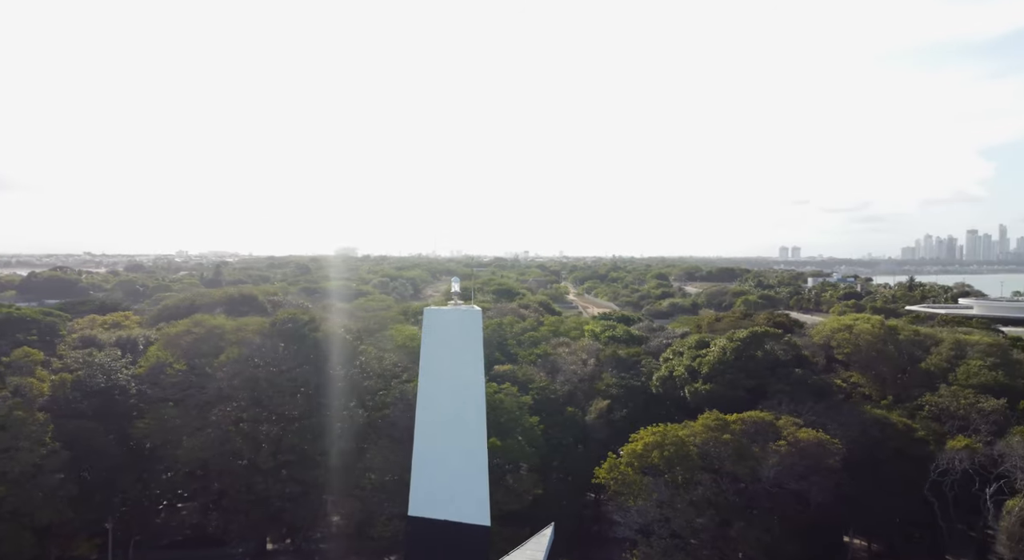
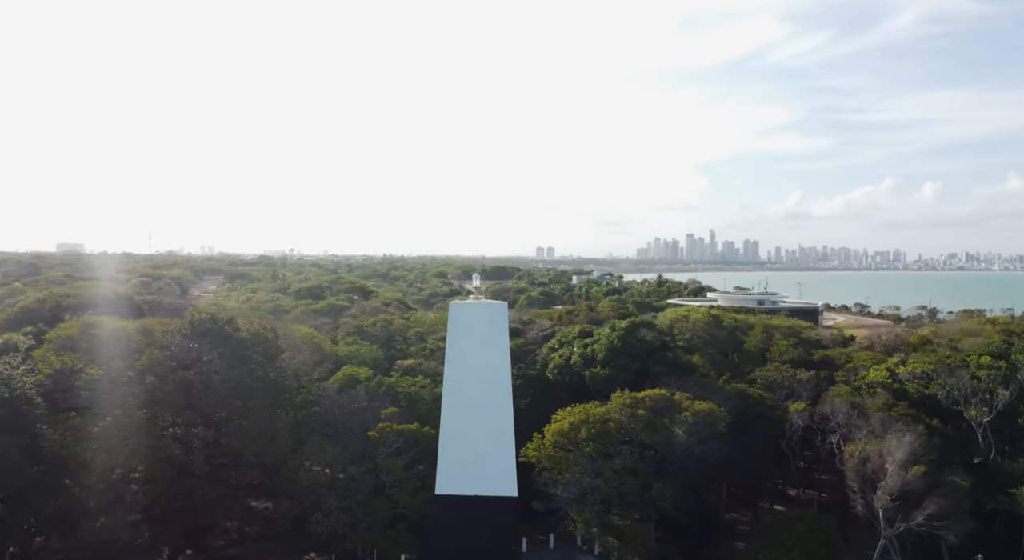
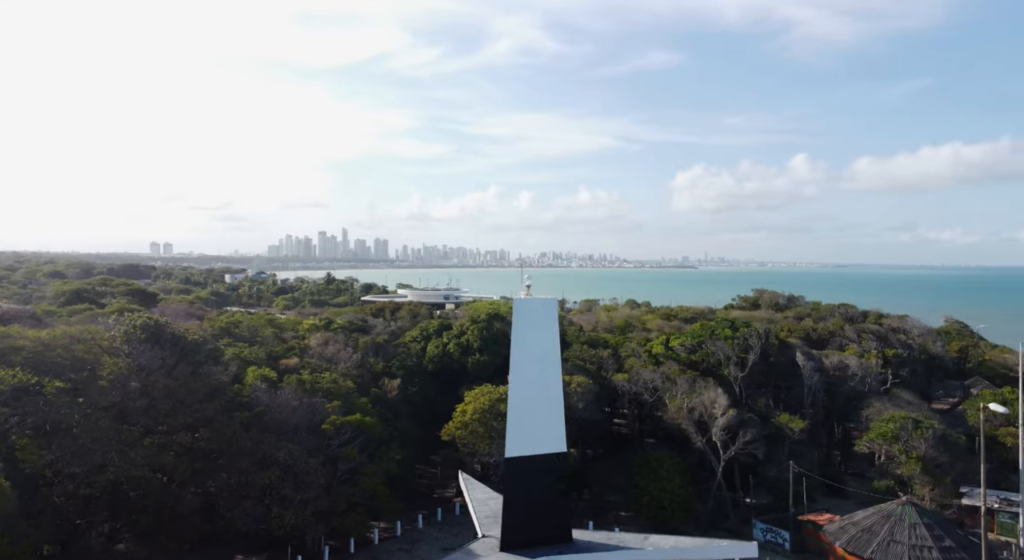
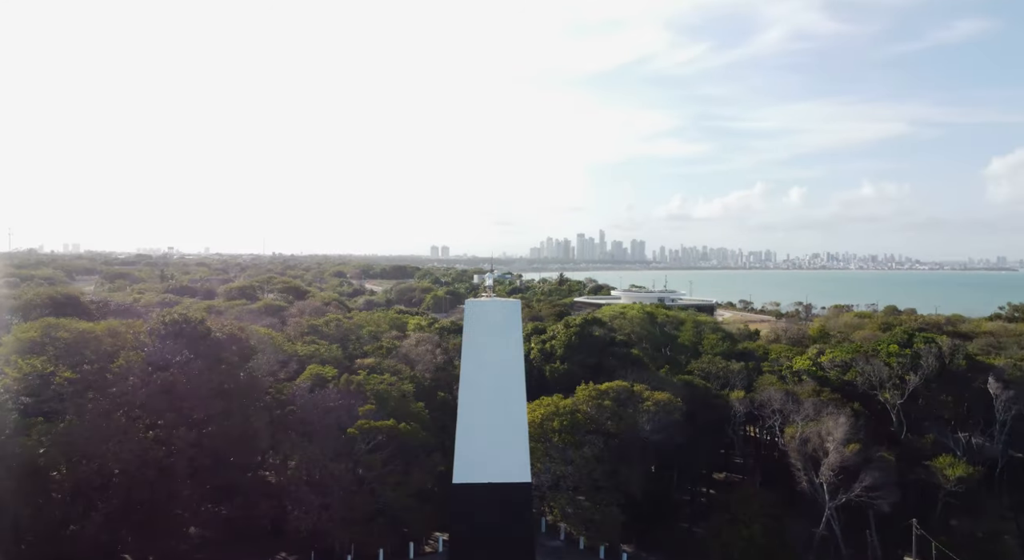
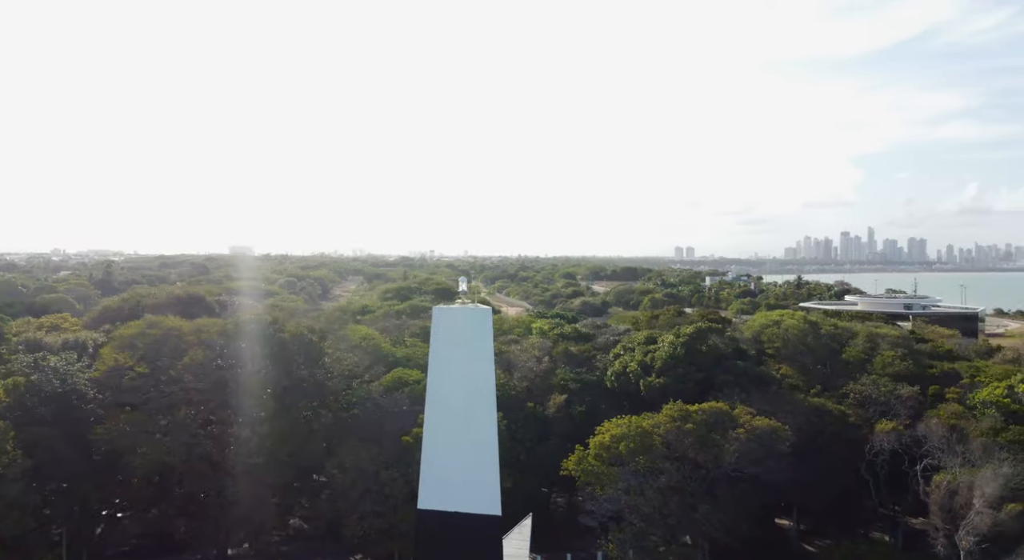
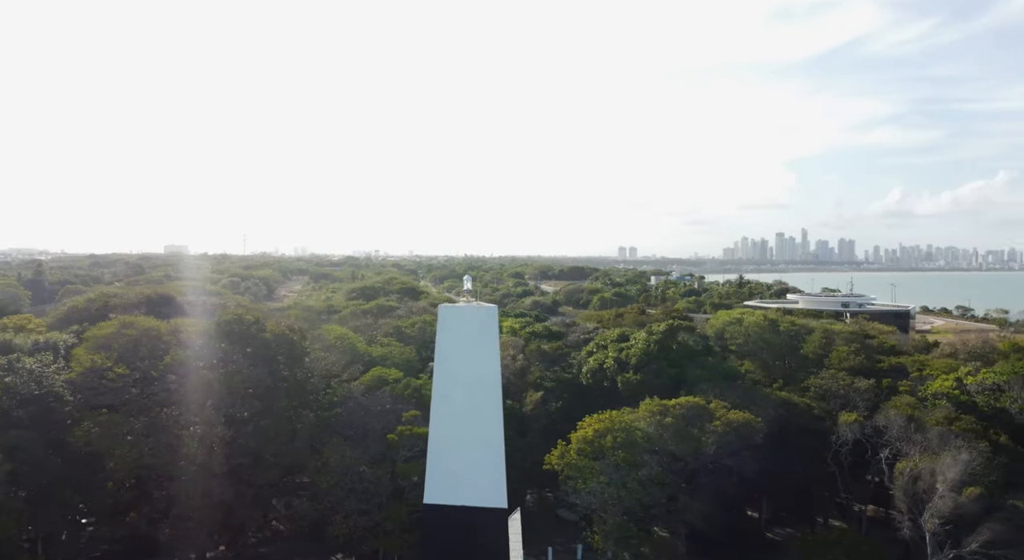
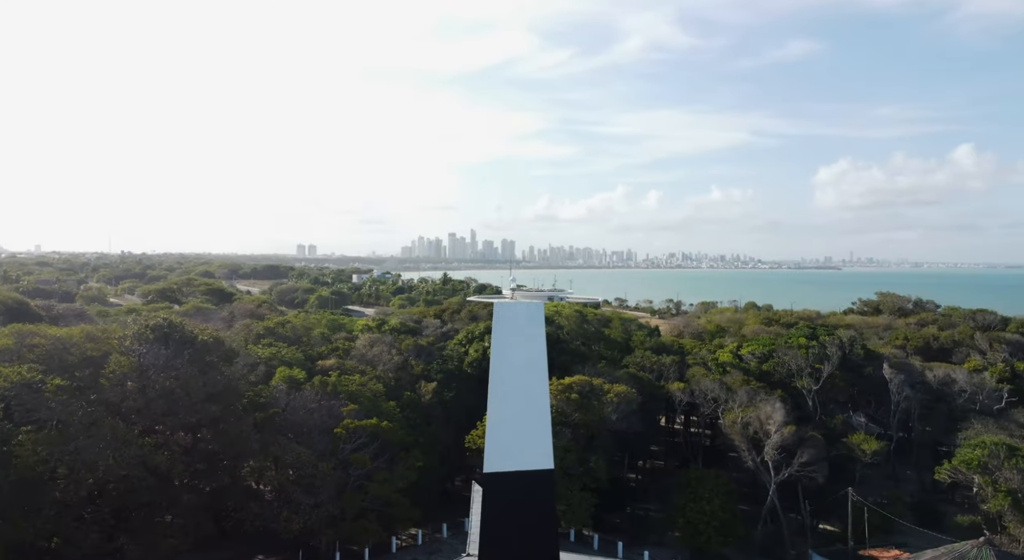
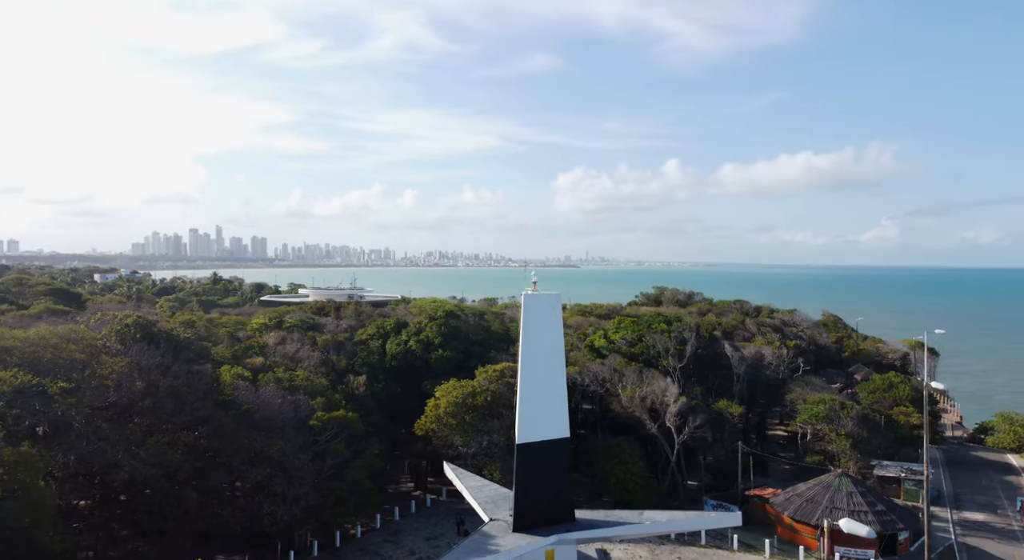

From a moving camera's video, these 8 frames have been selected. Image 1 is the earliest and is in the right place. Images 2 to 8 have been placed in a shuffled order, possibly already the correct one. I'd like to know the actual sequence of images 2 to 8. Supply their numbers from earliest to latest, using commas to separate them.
5, 6, 2, 4, 7, 3, 8
